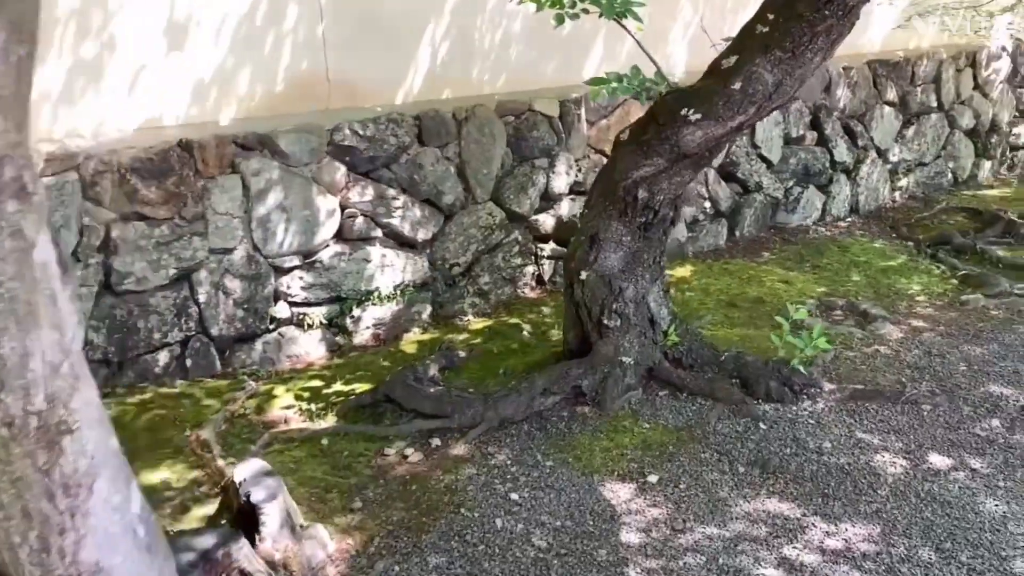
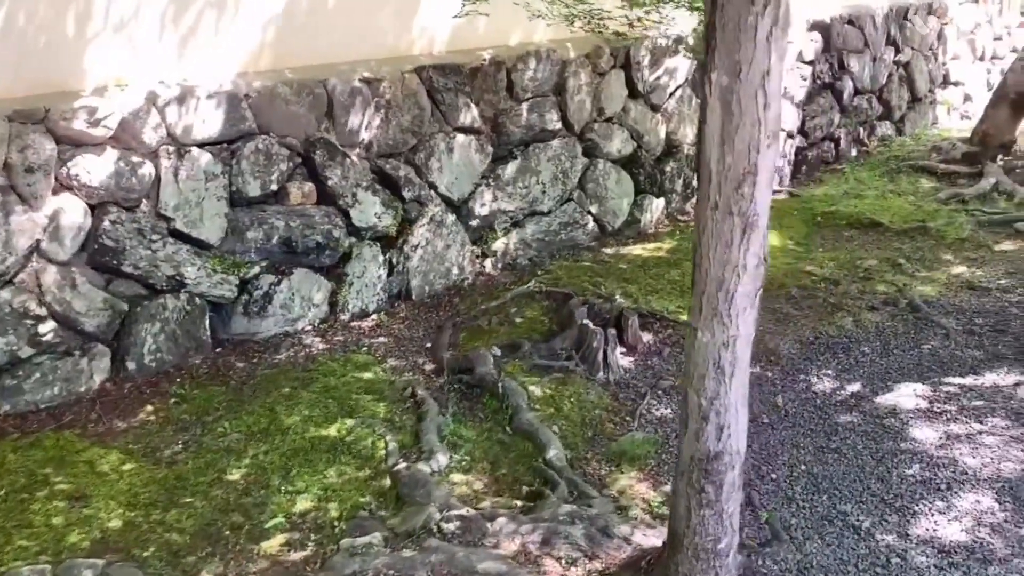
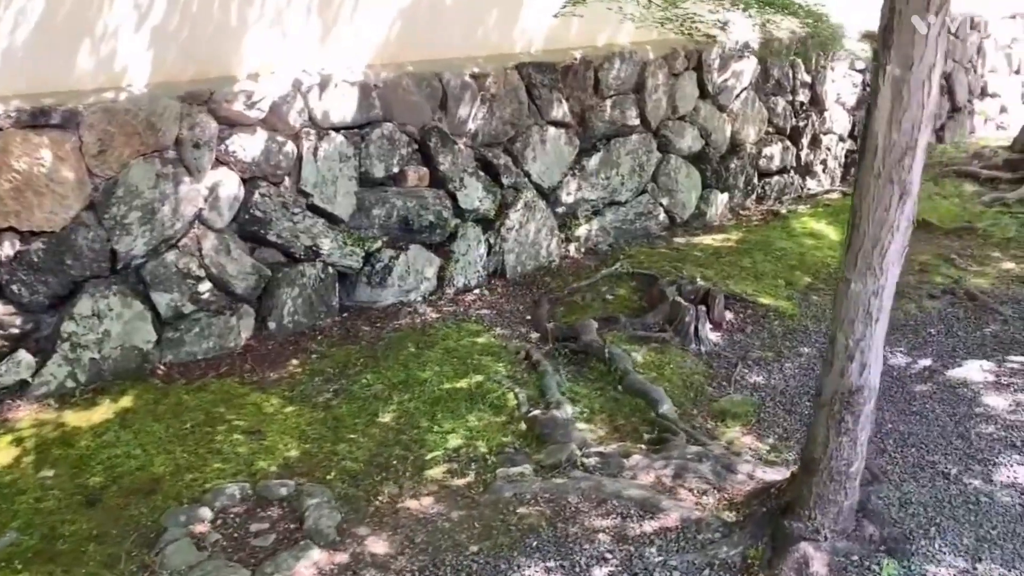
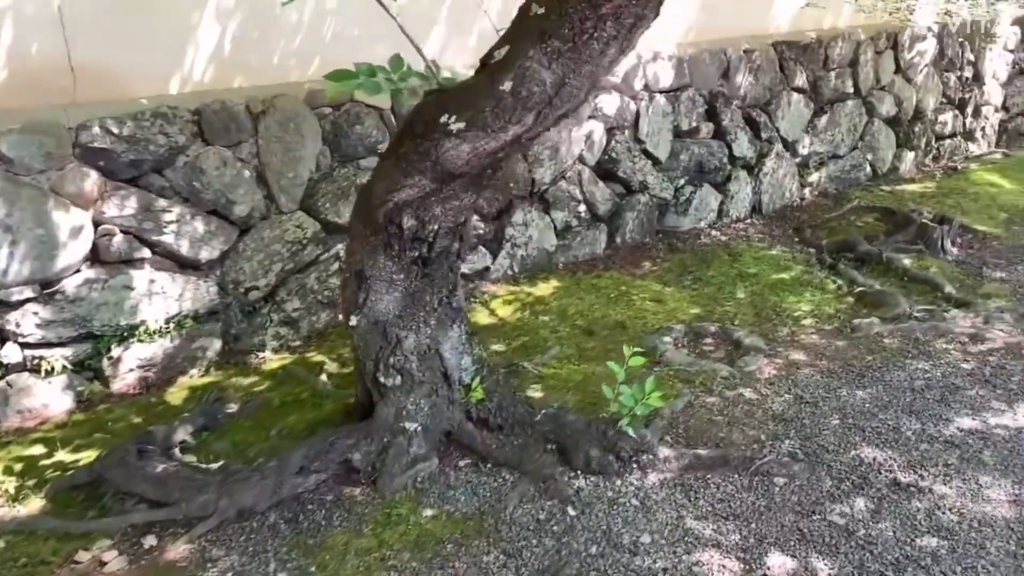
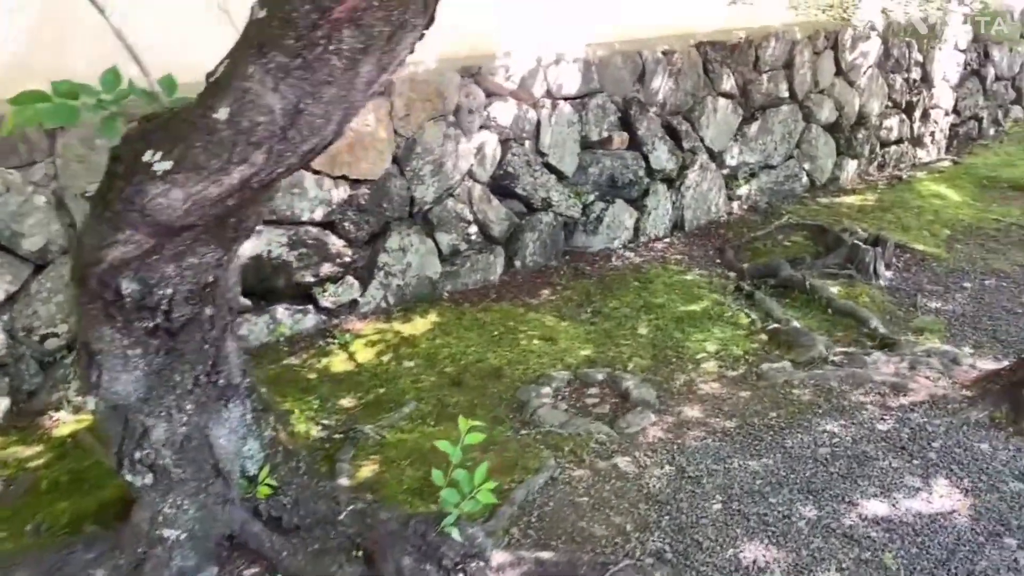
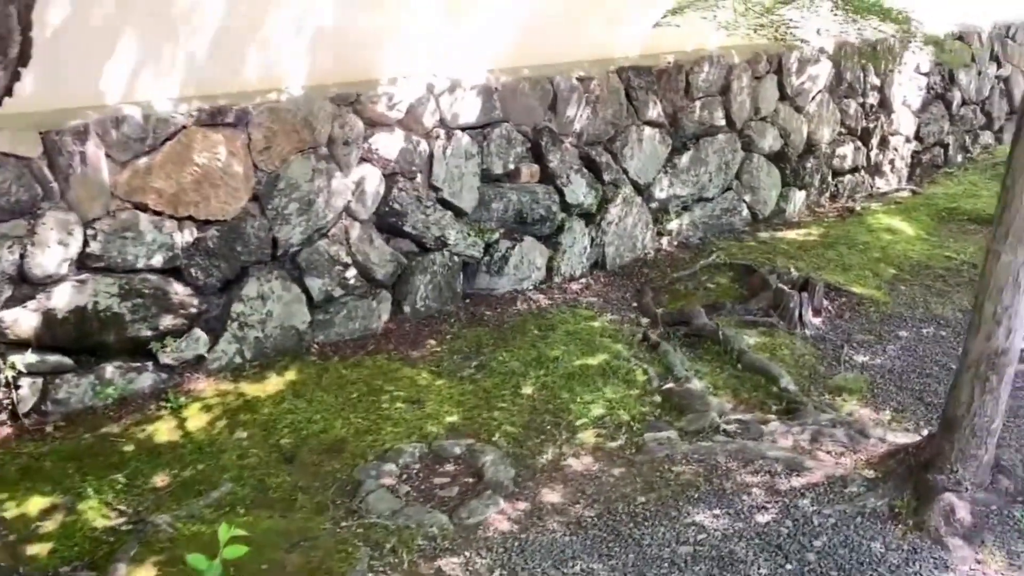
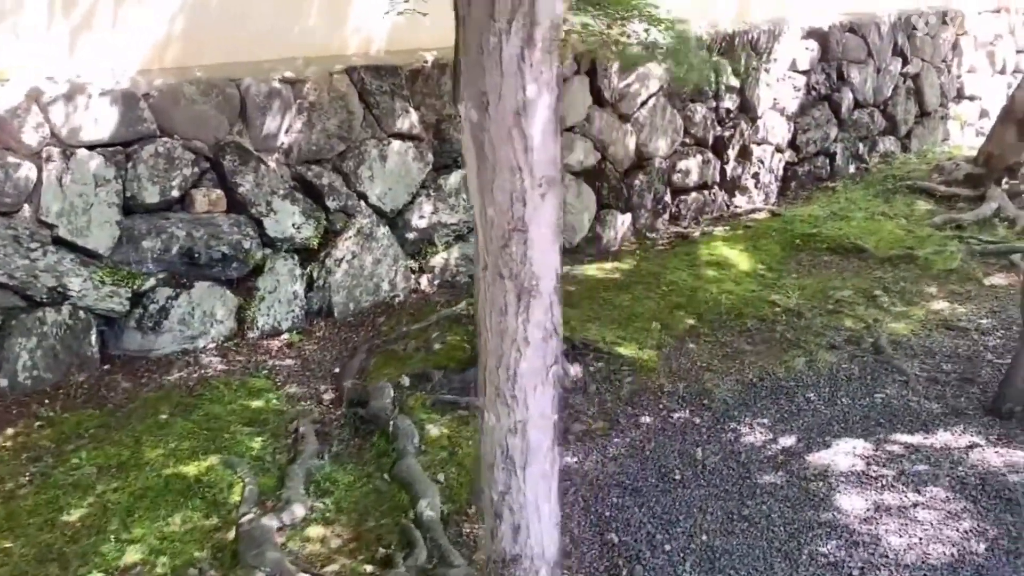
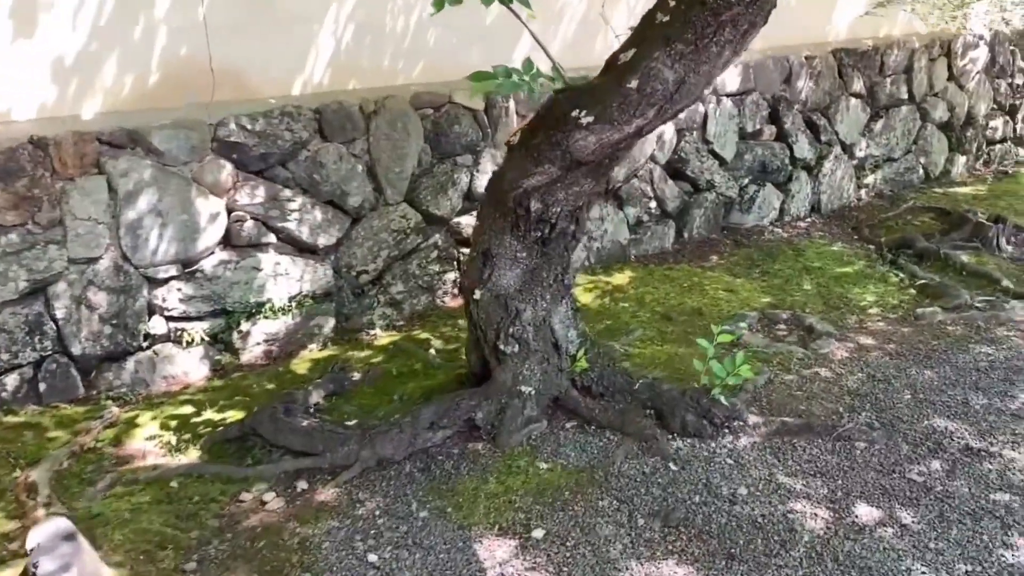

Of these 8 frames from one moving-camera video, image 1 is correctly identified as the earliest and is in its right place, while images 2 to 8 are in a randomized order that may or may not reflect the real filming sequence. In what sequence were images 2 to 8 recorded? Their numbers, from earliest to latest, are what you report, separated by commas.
8, 4, 5, 6, 3, 2, 7
